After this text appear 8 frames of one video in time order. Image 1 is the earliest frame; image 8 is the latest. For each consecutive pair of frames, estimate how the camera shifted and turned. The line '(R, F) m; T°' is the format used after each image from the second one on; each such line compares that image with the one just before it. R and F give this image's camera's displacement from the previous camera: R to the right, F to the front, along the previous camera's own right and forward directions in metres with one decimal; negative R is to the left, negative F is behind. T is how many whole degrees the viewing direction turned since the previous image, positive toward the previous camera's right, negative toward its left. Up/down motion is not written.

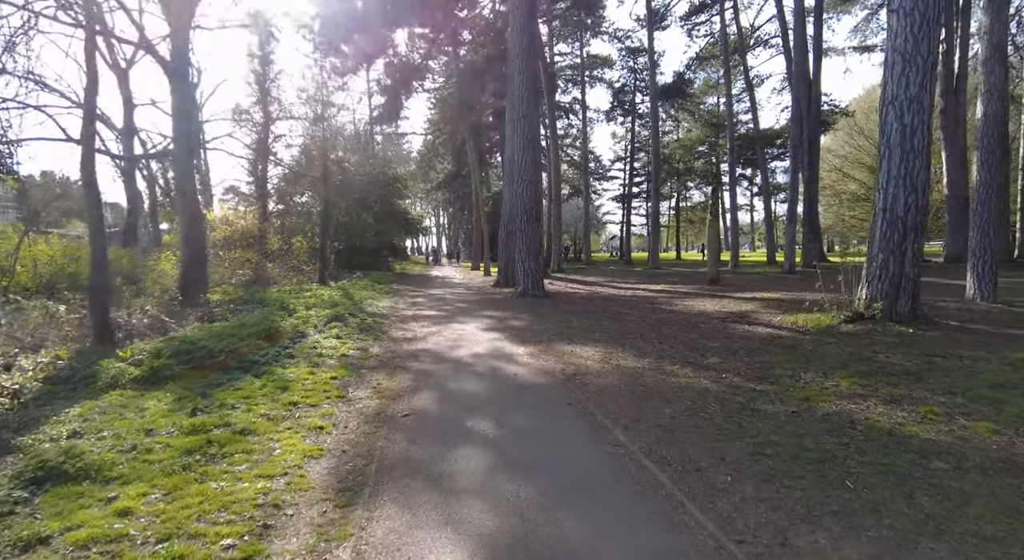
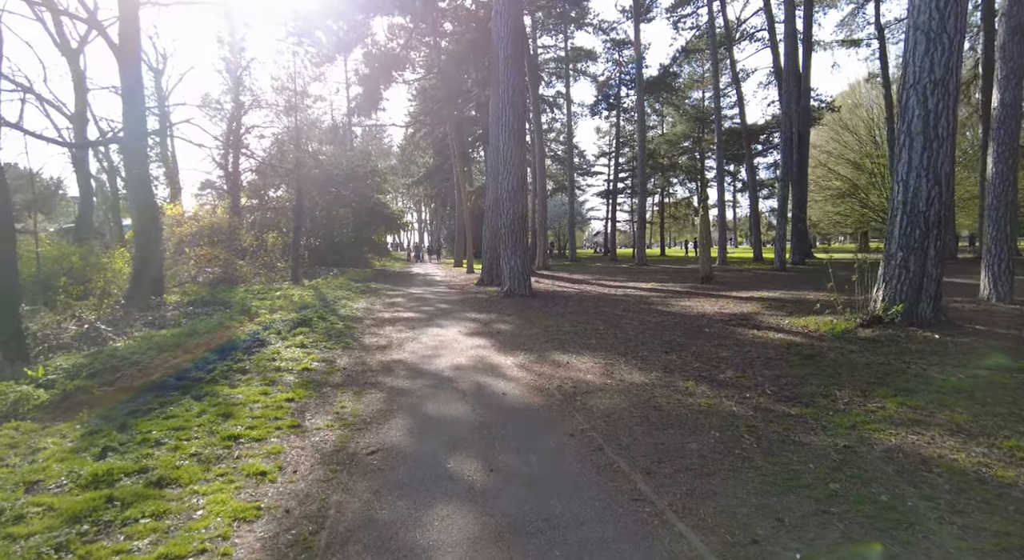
(-0.1, +0.9) m; +2°
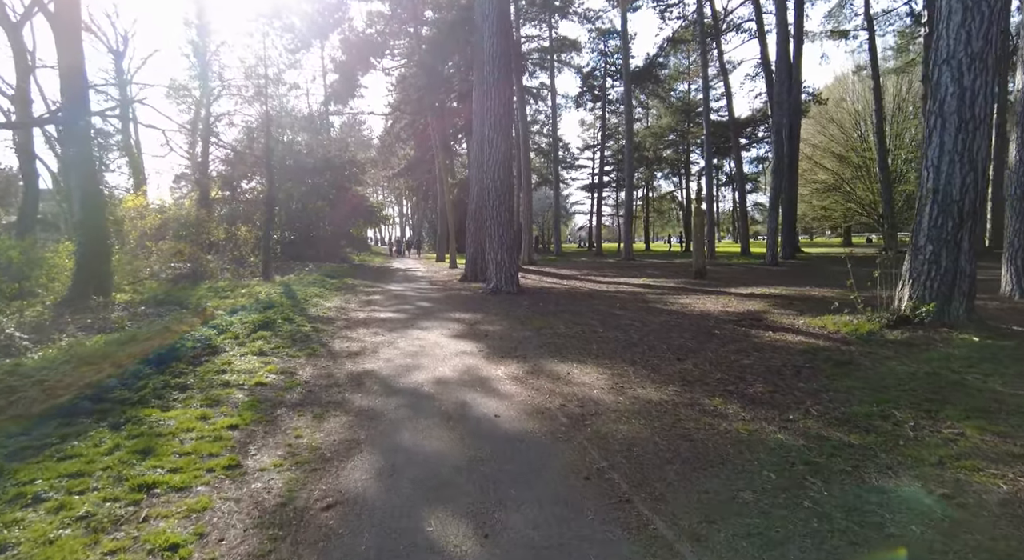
(-0.1, +0.9) m; +2°
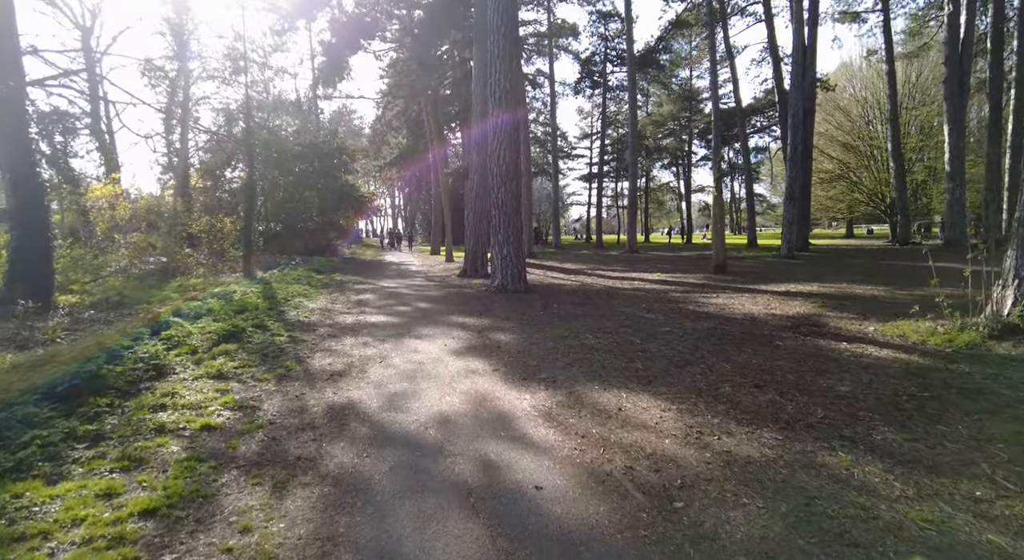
(-0.3, +1.4) m; +1°
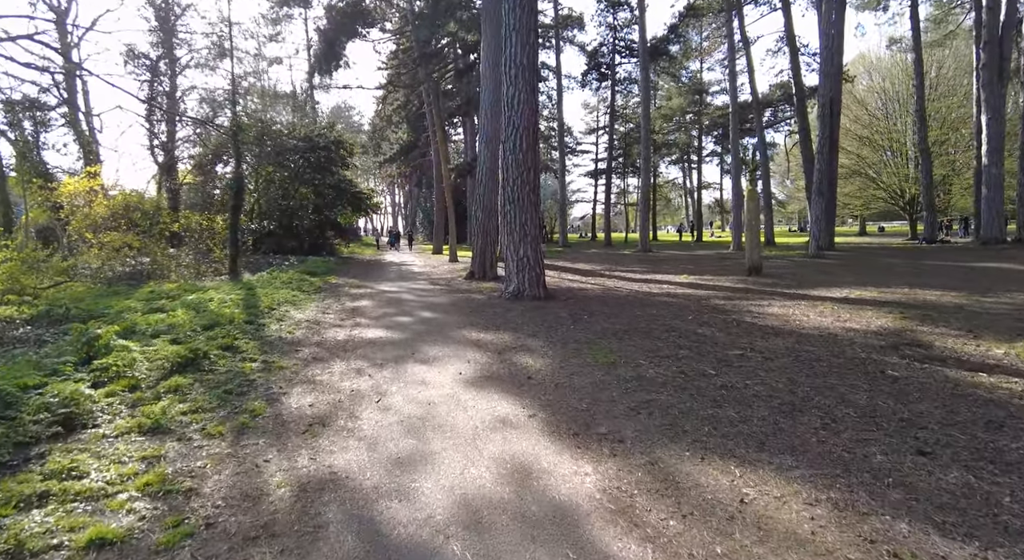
(-0.3, +1.5) m; 0°
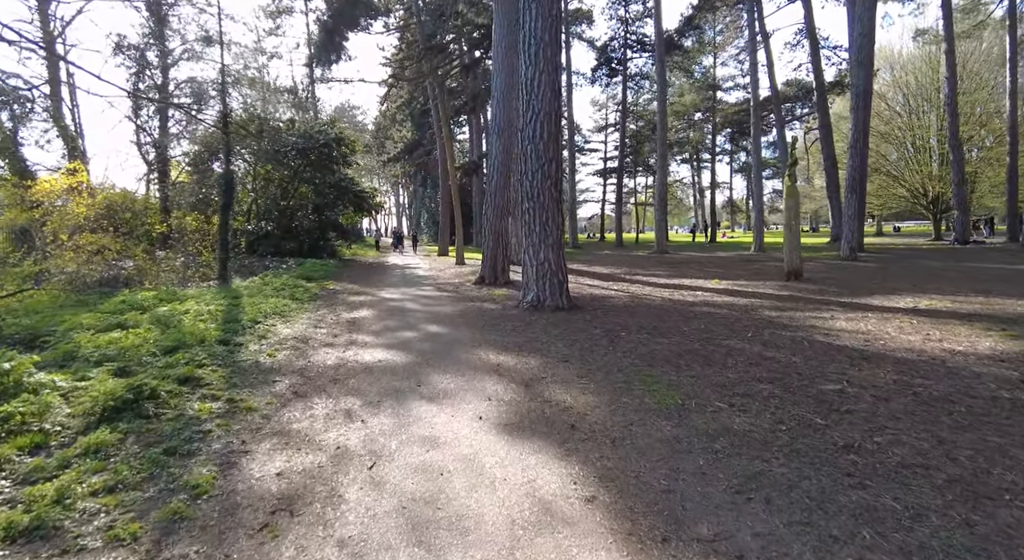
(-0.3, +1.3) m; 0°
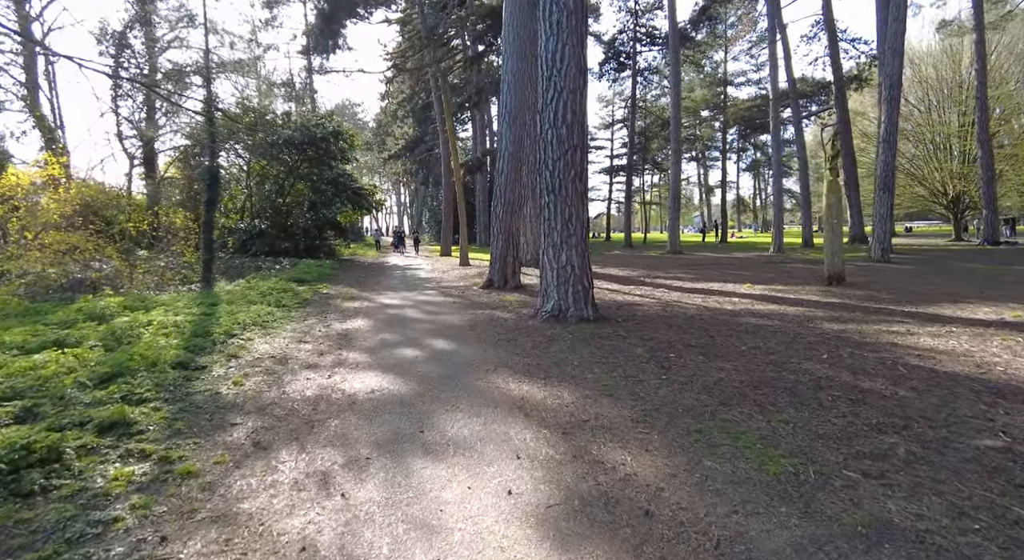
(-0.2, +1.3) m; 0°
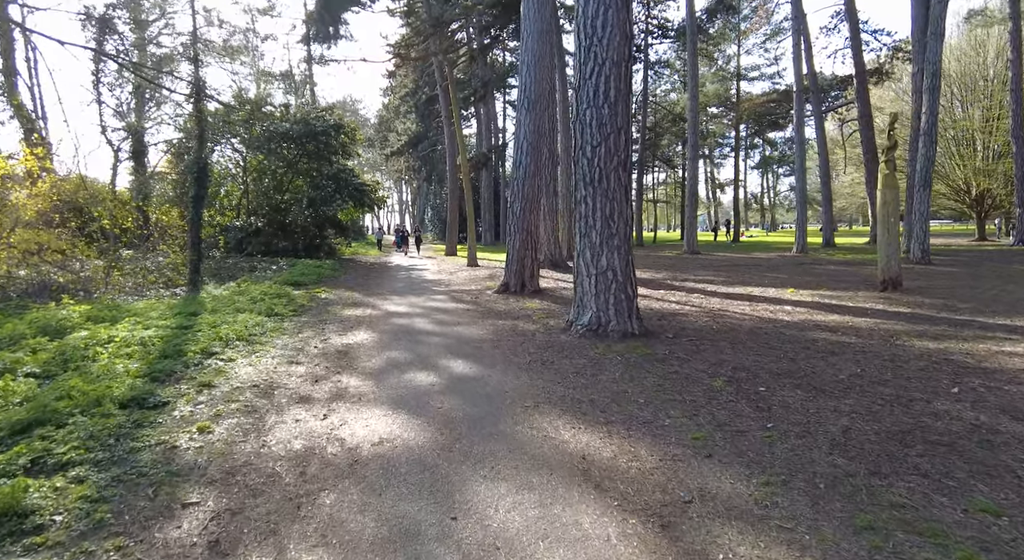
(-0.4, +1.2) m; 0°
